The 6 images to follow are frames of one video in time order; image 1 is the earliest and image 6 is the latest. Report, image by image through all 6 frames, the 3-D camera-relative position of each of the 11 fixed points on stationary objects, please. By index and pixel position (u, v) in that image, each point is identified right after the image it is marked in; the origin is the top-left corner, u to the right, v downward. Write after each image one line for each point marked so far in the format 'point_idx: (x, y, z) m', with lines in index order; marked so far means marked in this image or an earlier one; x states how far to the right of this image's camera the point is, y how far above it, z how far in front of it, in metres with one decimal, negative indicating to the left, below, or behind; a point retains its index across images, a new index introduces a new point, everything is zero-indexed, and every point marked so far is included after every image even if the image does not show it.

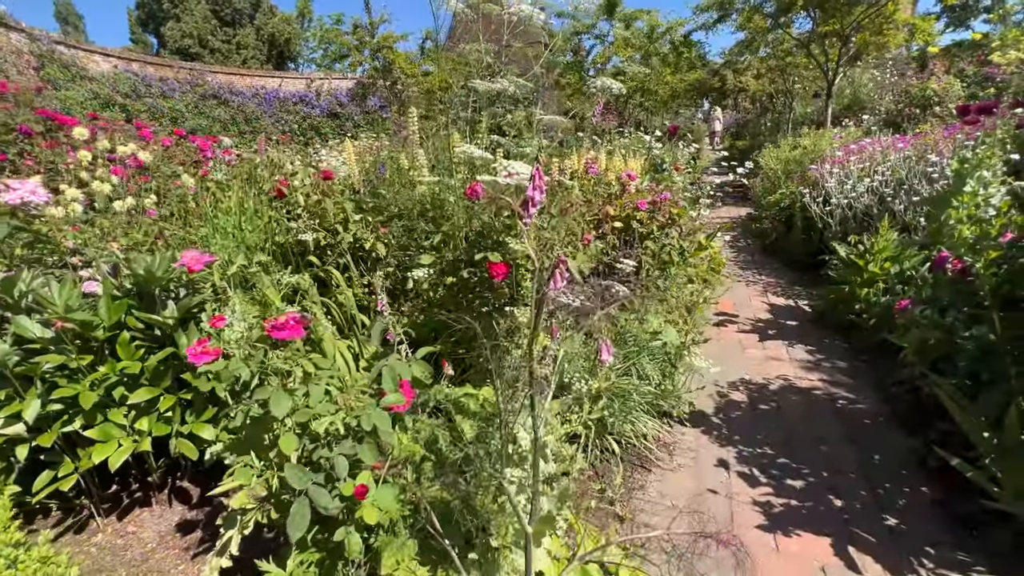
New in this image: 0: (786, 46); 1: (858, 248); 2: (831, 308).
0: (+7.1, +6.3, +11.7) m
1: (+3.2, +0.4, +4.2) m
2: (+2.9, -0.2, +4.2) m
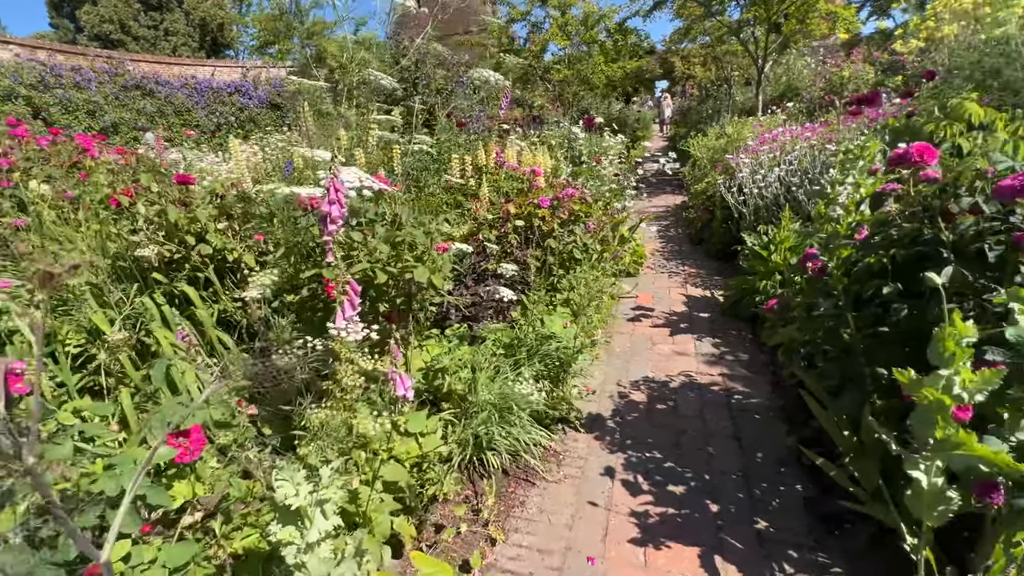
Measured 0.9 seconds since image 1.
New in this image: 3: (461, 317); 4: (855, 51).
0: (+5.5, +6.7, +11.9) m
1: (+2.3, +0.5, +4.2) m
2: (+2.1, -0.1, +4.2) m
3: (-0.4, -0.2, +3.2) m
4: (+8.6, +5.9, +11.3) m
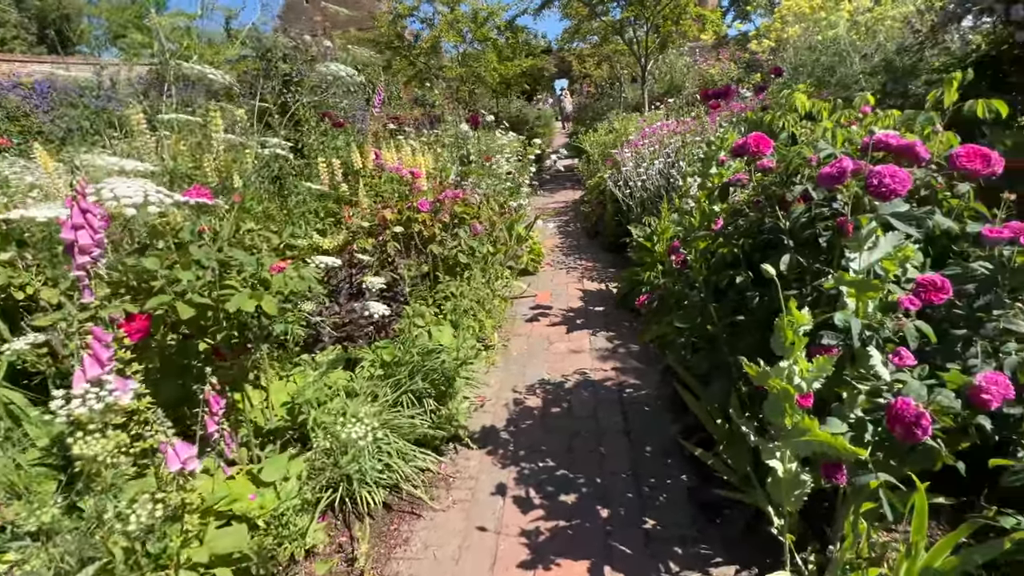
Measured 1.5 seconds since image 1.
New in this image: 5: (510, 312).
0: (+2.6, +6.9, +12.4) m
1: (+1.3, +0.5, +4.3) m
2: (+1.1, 0.0, +4.3) m
3: (-1.1, -0.3, +2.9) m
4: (+5.8, +6.5, +12.4) m
5: (0.0, -0.2, +4.4) m
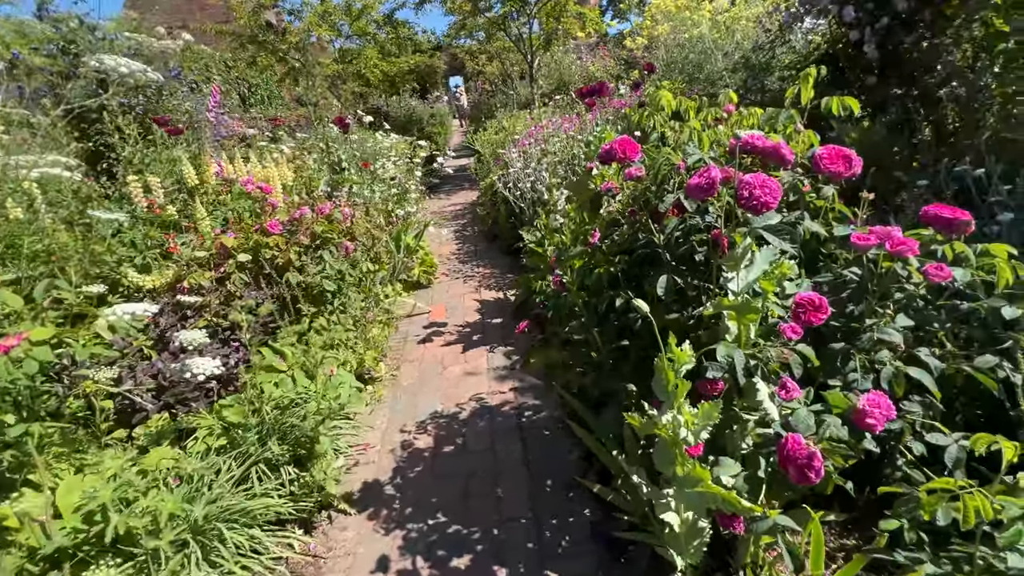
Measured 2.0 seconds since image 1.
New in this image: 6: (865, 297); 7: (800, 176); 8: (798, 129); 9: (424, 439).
0: (-0.6, +7.0, +12.2) m
1: (+0.2, +0.5, +4.1) m
2: (+0.1, -0.1, +4.1) m
3: (-1.8, -0.6, +2.3) m
4: (+2.6, +6.8, +12.8) m
5: (-1.0, -0.4, +4.0) m
6: (+1.1, 0.0, +1.4) m
7: (+1.0, +0.4, +1.5) m
8: (+1.0, +0.6, +1.6) m
9: (-0.5, -0.9, +2.8) m
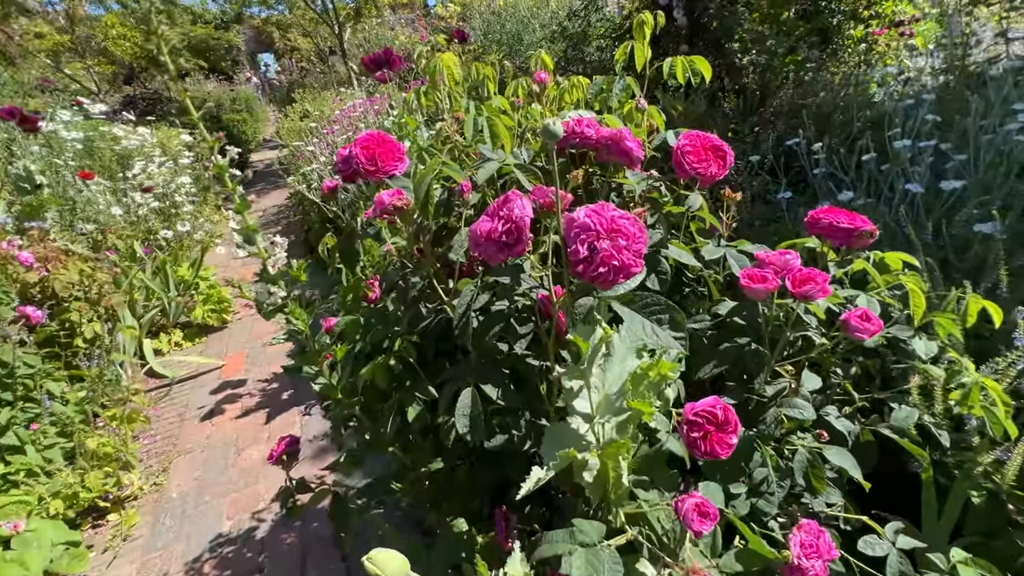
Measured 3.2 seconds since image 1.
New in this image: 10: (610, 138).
0: (-5.2, +6.7, +10.4) m
1: (-1.2, +0.3, +3.3) m
2: (-1.2, -0.3, +3.3) m
3: (-2.4, -1.1, +1.0) m
4: (-2.3, +7.0, +11.9) m
5: (-2.2, -0.8, +2.9) m
6: (+0.5, -0.2, +0.9) m
7: (+0.3, +0.2, +1.0) m
8: (+0.3, +0.4, +1.1) m
9: (-1.3, -1.3, +1.9) m
10: (+0.2, +0.3, +0.9) m
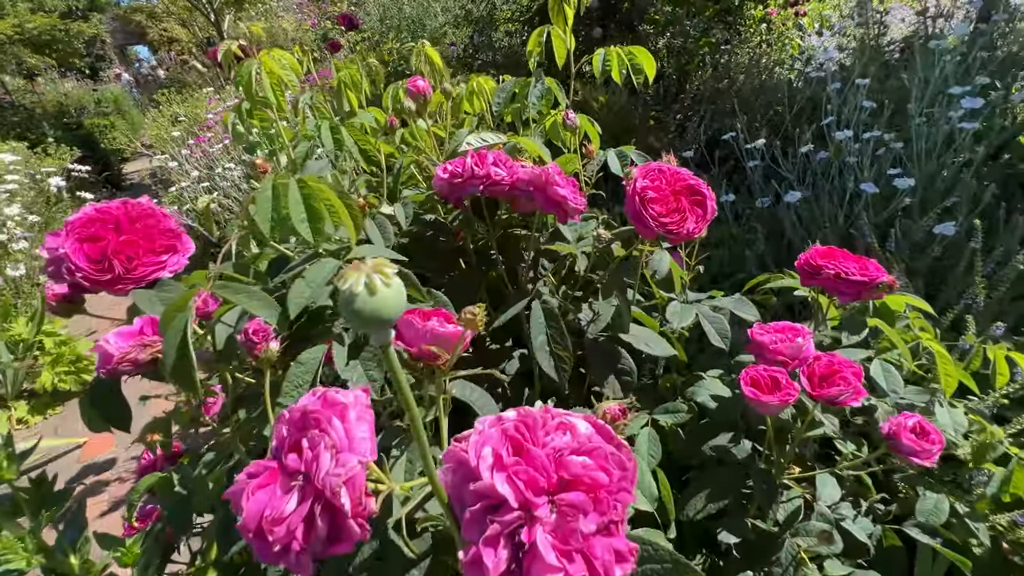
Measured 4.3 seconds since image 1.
0: (-7.3, +6.1, +9.0) m
1: (-1.7, 0.0, +2.7) m
2: (-1.6, -0.6, +2.7) m
3: (-2.4, -1.5, +0.4) m
4: (-4.7, +6.8, +10.9) m
5: (-2.5, -1.1, +2.2) m
6: (+0.4, -0.3, +0.7) m
7: (+0.1, +0.1, +0.7) m
8: (+0.1, +0.3, +0.8) m
9: (-1.4, -1.5, +1.4) m
10: (0.0, +0.1, +0.6) m
